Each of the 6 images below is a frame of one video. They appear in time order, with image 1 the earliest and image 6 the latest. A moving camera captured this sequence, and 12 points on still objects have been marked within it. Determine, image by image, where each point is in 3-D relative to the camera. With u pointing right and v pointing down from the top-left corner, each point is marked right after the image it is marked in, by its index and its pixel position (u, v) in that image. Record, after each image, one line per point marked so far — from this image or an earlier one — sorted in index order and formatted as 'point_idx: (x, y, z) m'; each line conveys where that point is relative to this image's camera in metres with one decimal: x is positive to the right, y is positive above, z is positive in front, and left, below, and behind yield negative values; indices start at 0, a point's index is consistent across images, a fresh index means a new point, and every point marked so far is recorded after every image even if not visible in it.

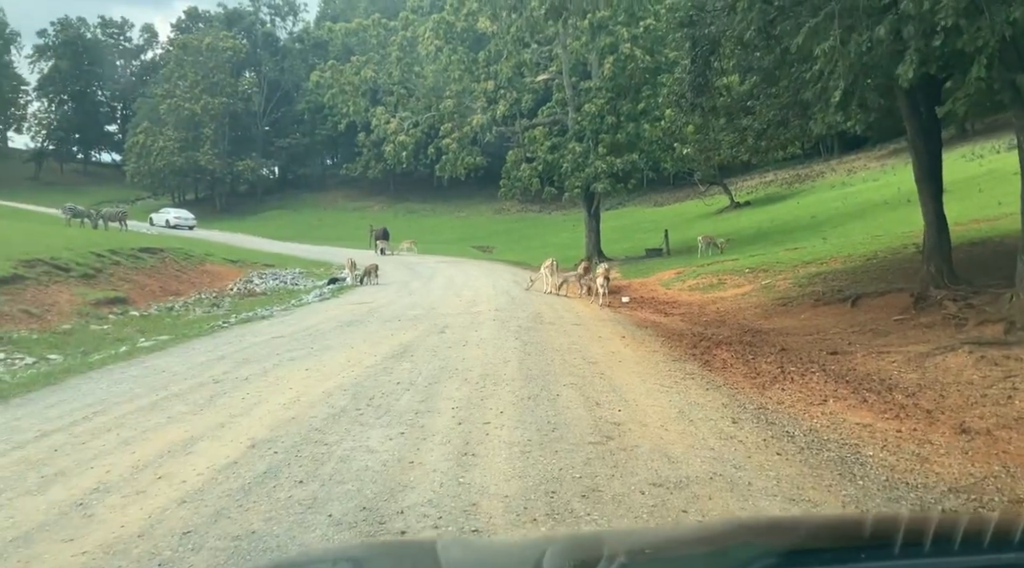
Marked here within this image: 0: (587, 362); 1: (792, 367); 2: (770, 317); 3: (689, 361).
0: (+0.9, -0.9, +9.1) m
1: (+3.6, -1.1, +9.7) m
2: (+5.1, -0.7, +15.1) m
3: (+2.3, -1.0, +9.9) m
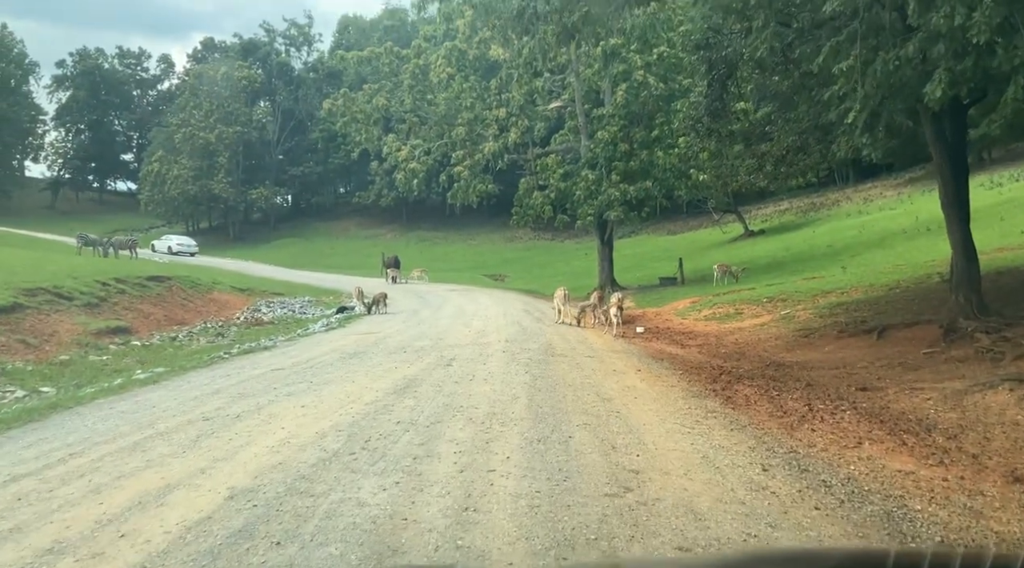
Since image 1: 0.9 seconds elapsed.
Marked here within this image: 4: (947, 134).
0: (+1.0, -1.3, +8.5) m
1: (+3.7, -1.5, +9.1) m
2: (+5.3, -1.3, +14.4) m
3: (+2.4, -1.4, +9.3) m
4: (+8.3, +2.9, +14.5) m
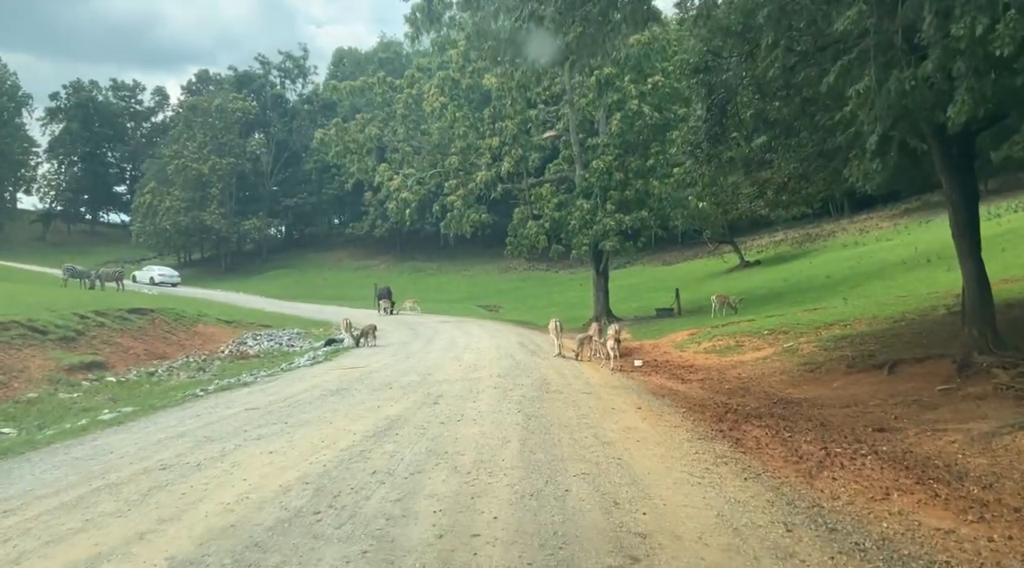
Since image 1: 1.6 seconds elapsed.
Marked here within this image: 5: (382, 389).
0: (+0.9, -1.6, +7.8) m
1: (+3.6, -1.8, +8.4) m
2: (+5.2, -1.9, +13.7) m
3: (+2.3, -1.8, +8.6) m
4: (+8.2, +2.3, +13.9) m
5: (-2.1, -1.7, +12.1) m
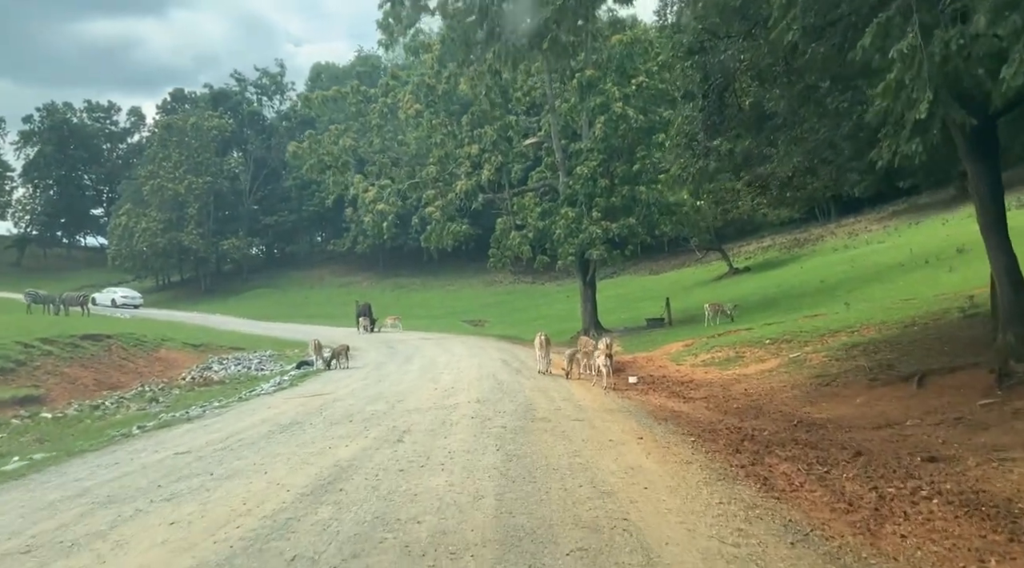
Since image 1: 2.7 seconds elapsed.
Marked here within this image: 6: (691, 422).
0: (+0.7, -1.7, +6.2) m
1: (+3.4, -1.8, +6.8) m
2: (+4.9, -1.9, +12.2) m
3: (+2.1, -1.8, +7.0) m
4: (+7.8, +2.3, +12.5) m
5: (-2.4, -1.9, +10.4) m
6: (+2.6, -2.0, +11.0) m
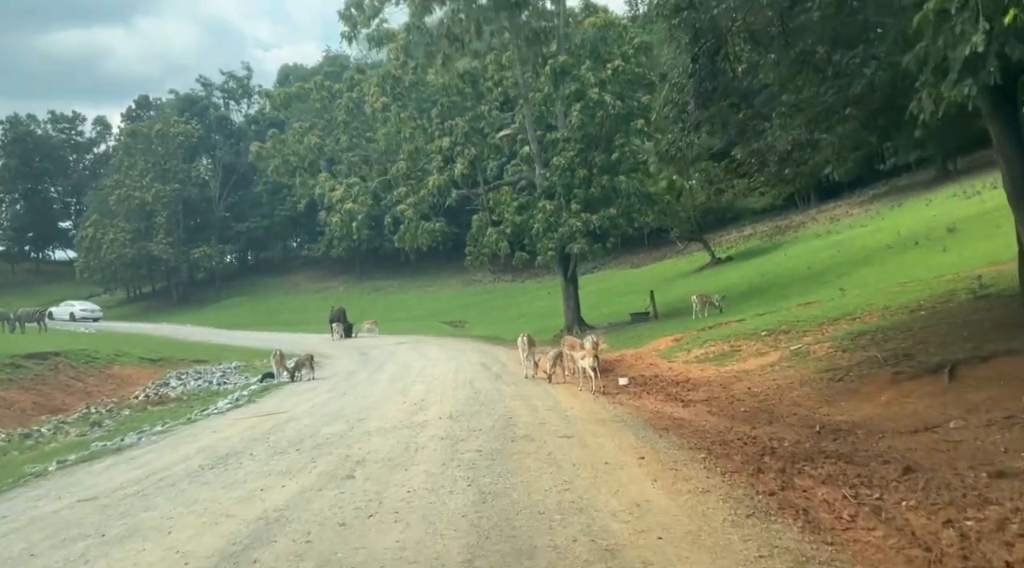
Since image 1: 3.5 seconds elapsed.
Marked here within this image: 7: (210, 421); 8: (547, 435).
0: (+0.5, -1.6, +4.6) m
1: (+3.2, -1.7, +5.3) m
2: (+4.6, -1.7, +10.7) m
3: (+1.9, -1.7, +5.5) m
4: (+7.3, +2.7, +11.1) m
5: (-2.6, -2.0, +8.8) m
6: (+2.3, -1.9, +9.5) m
7: (-5.3, -2.5, +13.3) m
8: (+0.4, -1.8, +9.0) m
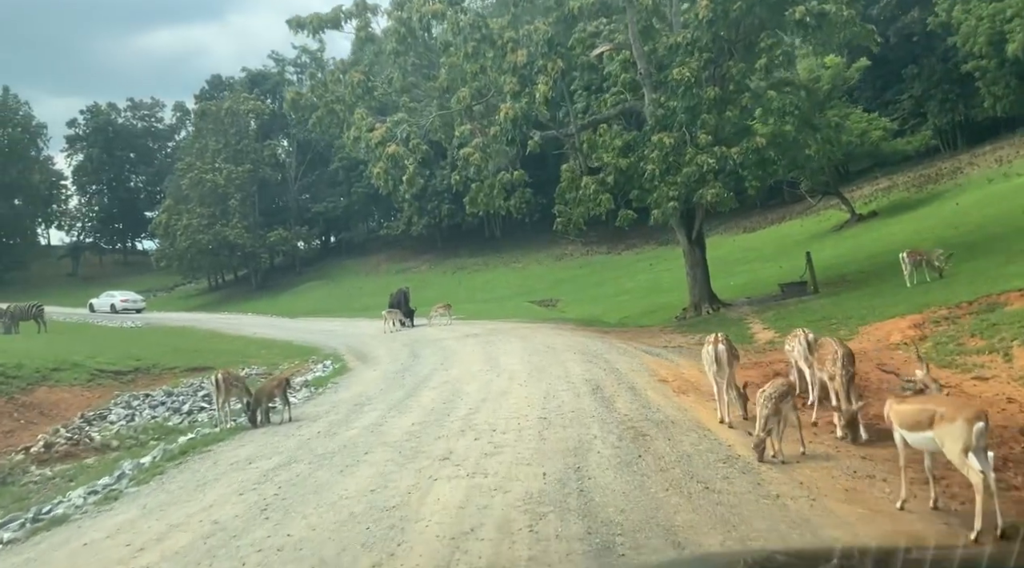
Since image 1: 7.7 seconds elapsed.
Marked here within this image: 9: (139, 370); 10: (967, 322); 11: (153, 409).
0: (+0.6, -1.5, -4.8) m
1: (+3.4, -1.4, -4.5) m
2: (+5.4, -1.2, +0.7) m
3: (+2.1, -1.5, -4.1) m
4: (+7.9, +3.3, +0.7) m
5: (-2.0, -1.7, -0.3) m
6: (+3.0, -1.5, -0.2) m
7: (-4.1, -2.2, +4.5) m
8: (+1.0, -1.5, -0.4) m
9: (-9.9, -2.3, +19.4) m
10: (+7.9, -0.6, +12.9) m
11: (-7.6, -2.6, +15.9) m
